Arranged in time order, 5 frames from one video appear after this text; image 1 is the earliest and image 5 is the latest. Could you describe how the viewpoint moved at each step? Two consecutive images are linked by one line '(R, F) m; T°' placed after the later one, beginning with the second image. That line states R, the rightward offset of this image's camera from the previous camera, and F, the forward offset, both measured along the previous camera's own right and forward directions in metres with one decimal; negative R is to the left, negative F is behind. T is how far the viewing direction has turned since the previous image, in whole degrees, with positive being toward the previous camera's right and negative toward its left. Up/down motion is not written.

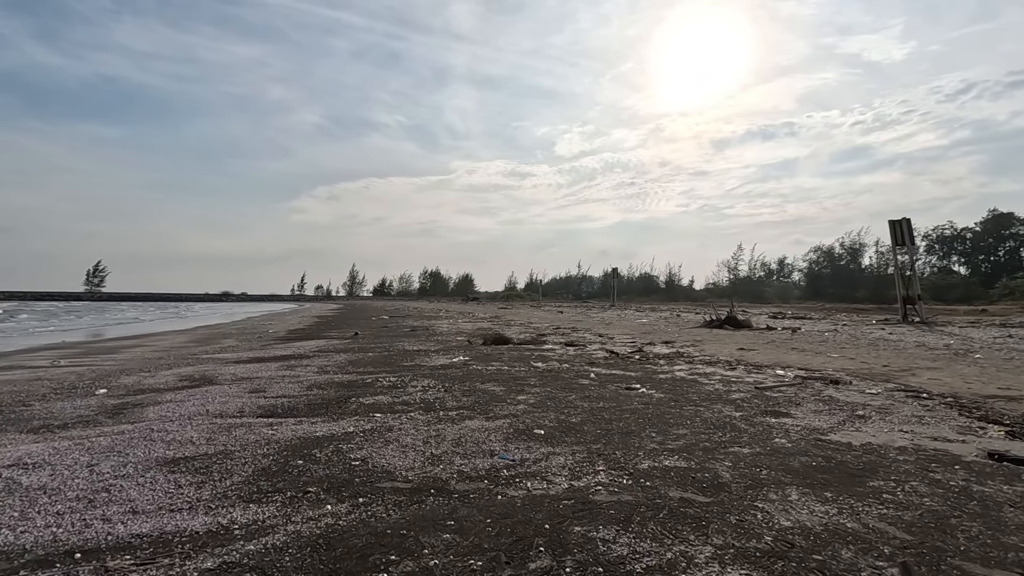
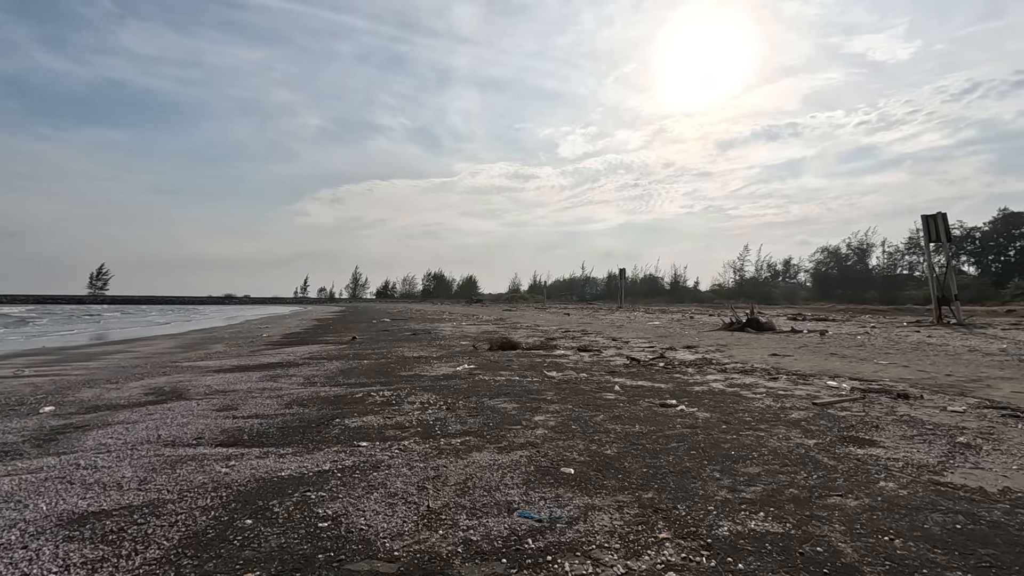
(-0.1, +0.9) m; 0°
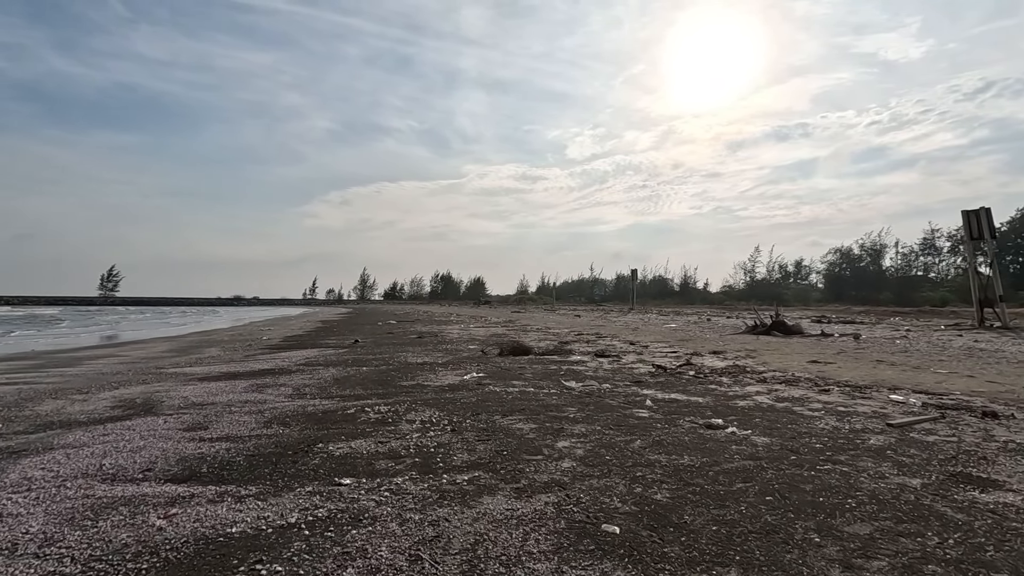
(-0.1, +0.8) m; -1°
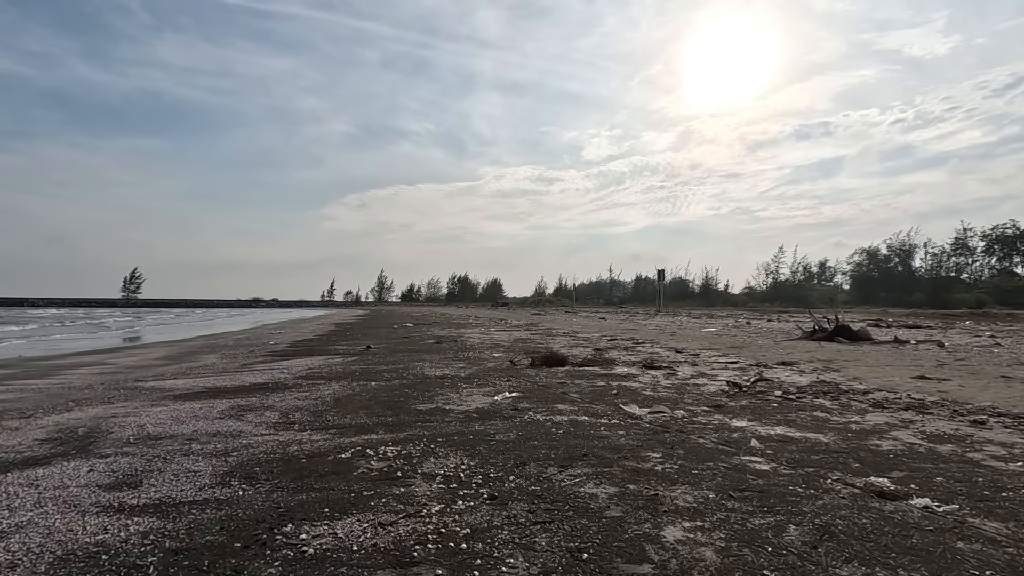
(-0.3, +1.4) m; -2°
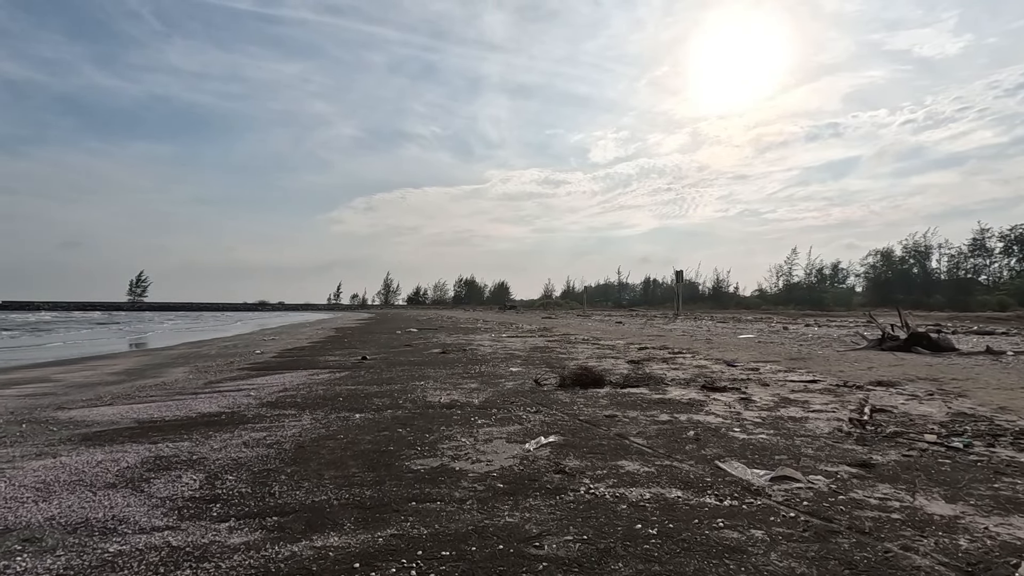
(-0.2, +1.7) m; -1°
